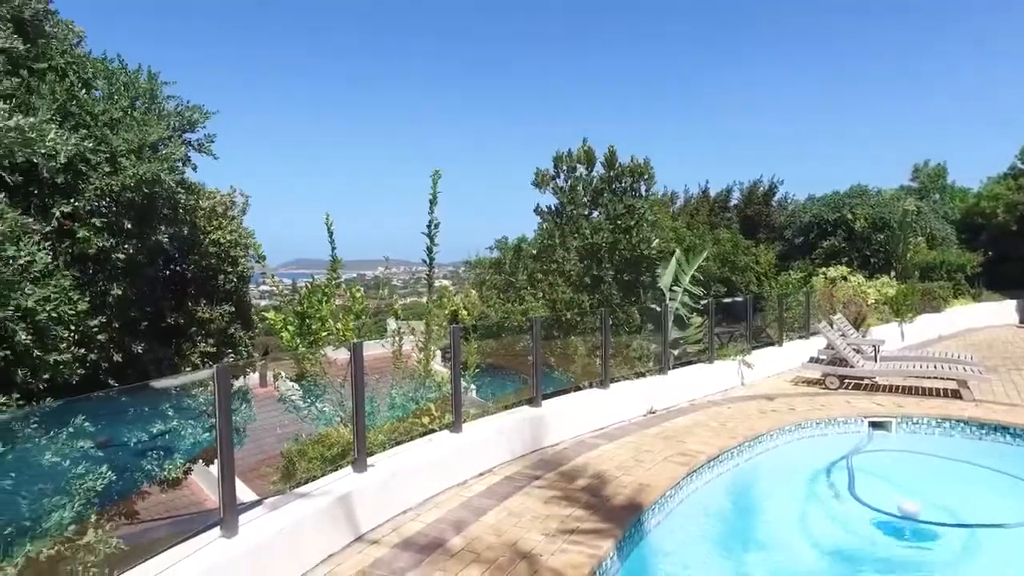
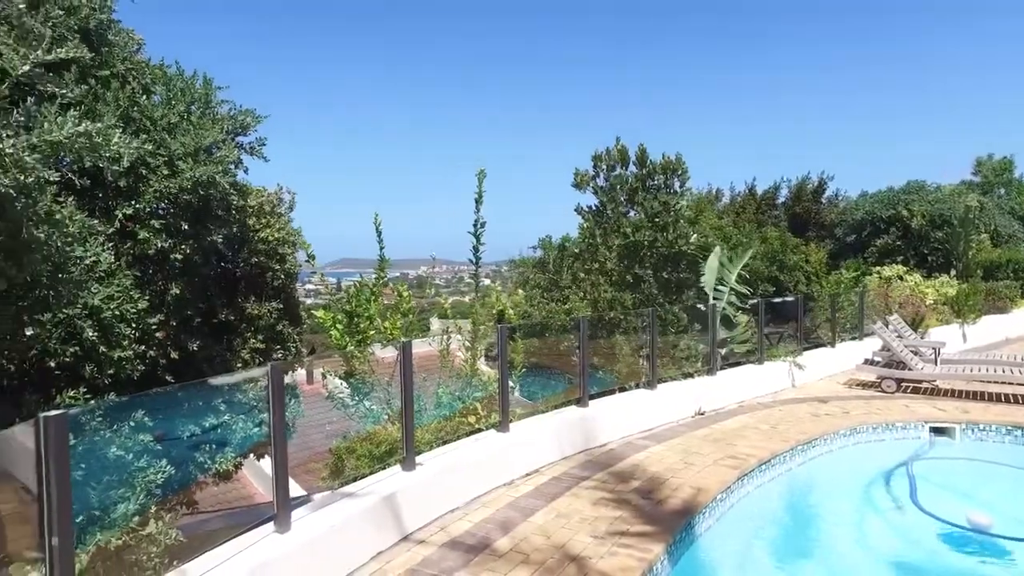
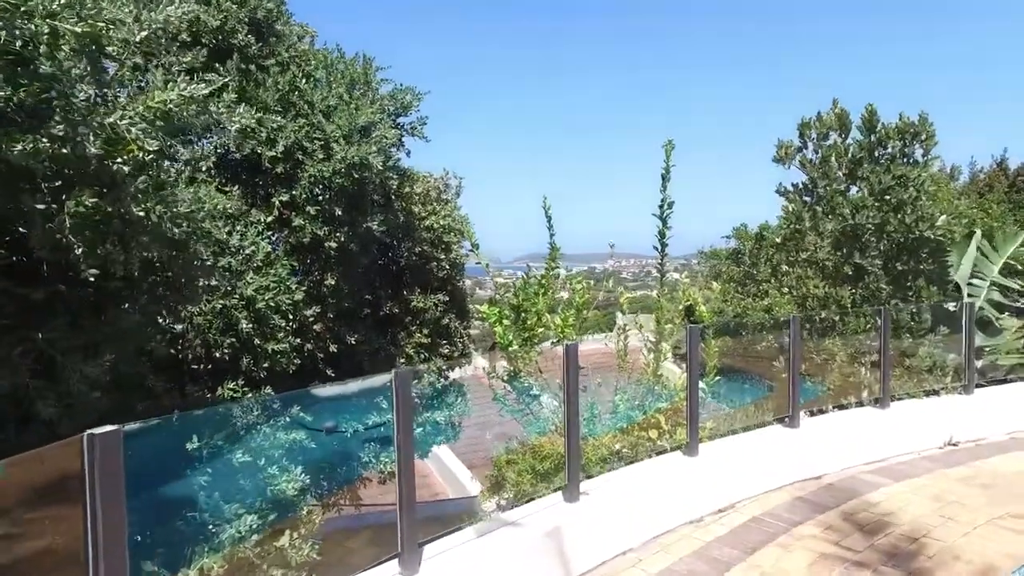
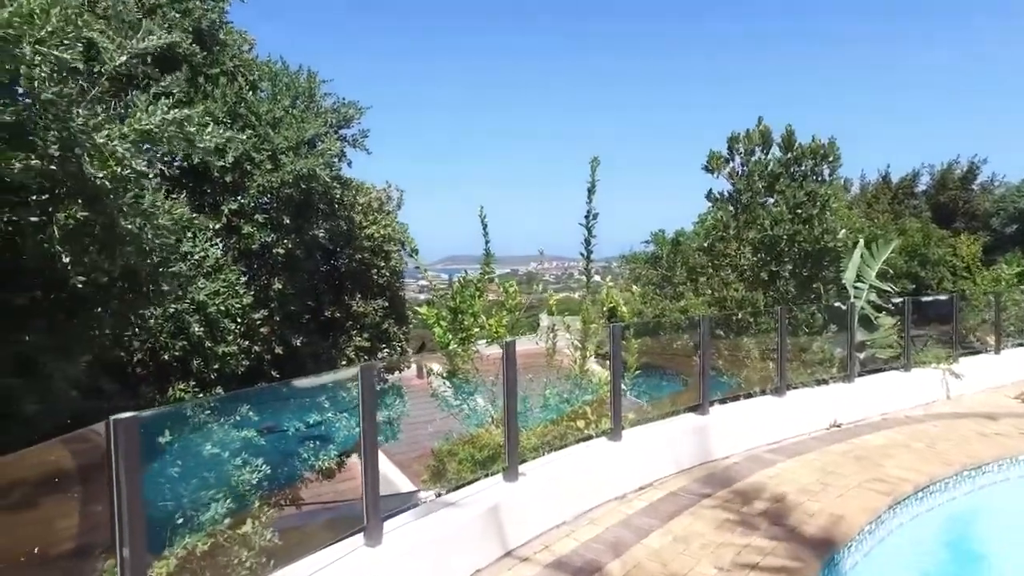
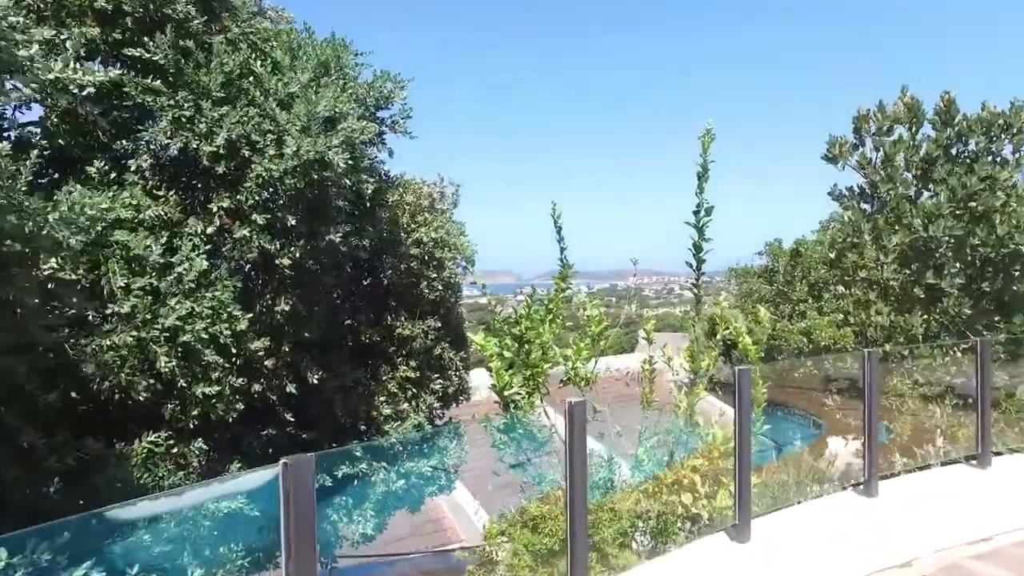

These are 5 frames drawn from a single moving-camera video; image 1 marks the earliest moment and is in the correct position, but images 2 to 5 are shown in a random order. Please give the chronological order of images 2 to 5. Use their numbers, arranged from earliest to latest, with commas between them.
2, 4, 3, 5
